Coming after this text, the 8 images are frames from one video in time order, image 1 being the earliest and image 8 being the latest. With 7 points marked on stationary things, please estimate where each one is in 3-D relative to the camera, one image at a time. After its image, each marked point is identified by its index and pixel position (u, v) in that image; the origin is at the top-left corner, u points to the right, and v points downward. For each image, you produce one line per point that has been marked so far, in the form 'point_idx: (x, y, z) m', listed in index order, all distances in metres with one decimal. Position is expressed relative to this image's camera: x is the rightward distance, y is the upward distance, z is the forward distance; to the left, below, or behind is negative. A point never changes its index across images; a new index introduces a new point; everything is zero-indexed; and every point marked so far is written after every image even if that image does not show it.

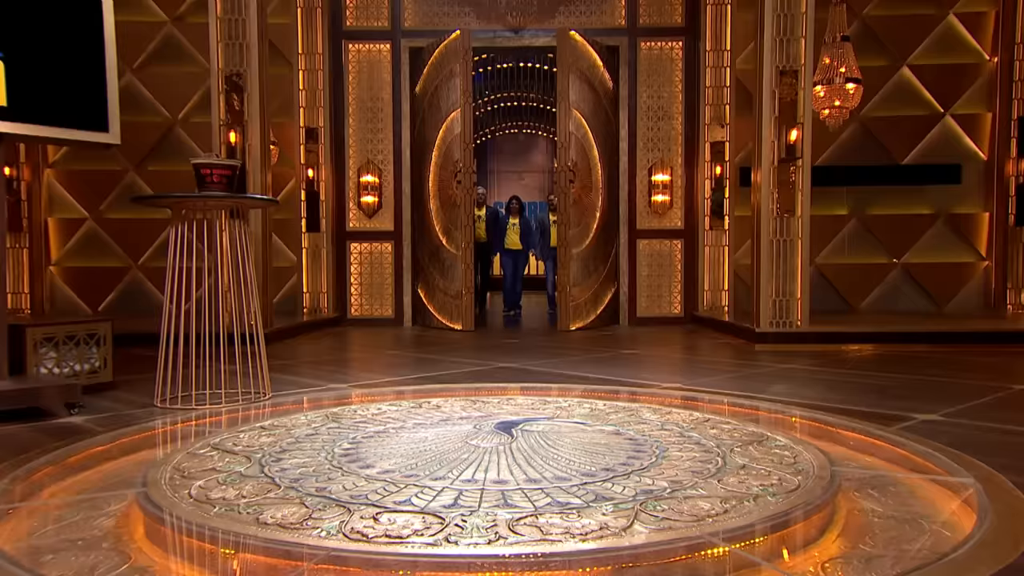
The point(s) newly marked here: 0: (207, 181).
0: (-1.4, +0.4, +3.0) m
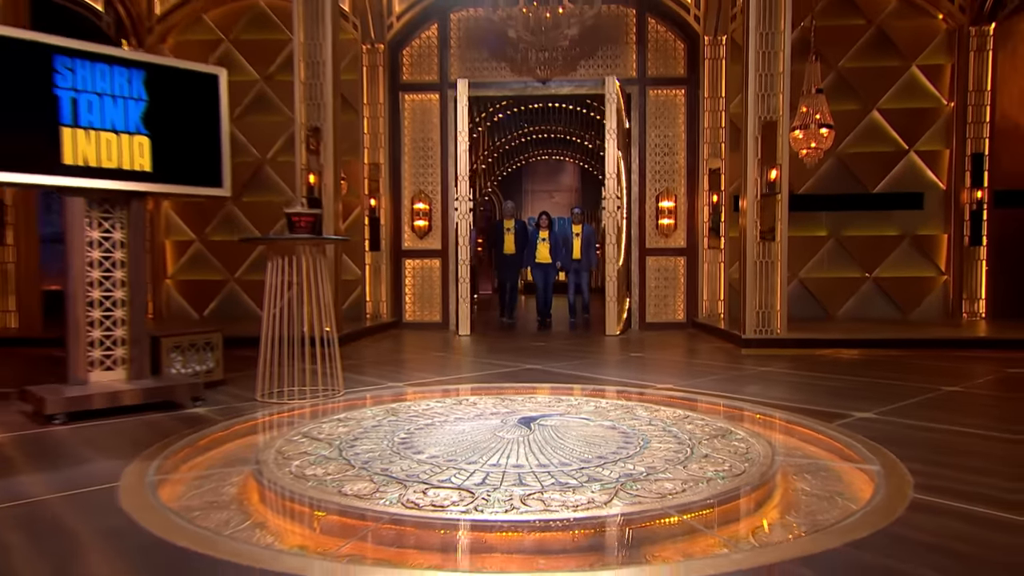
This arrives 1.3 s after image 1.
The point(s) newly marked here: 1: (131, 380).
0: (-1.3, +0.3, +3.8) m
1: (-2.0, -0.5, +3.4) m
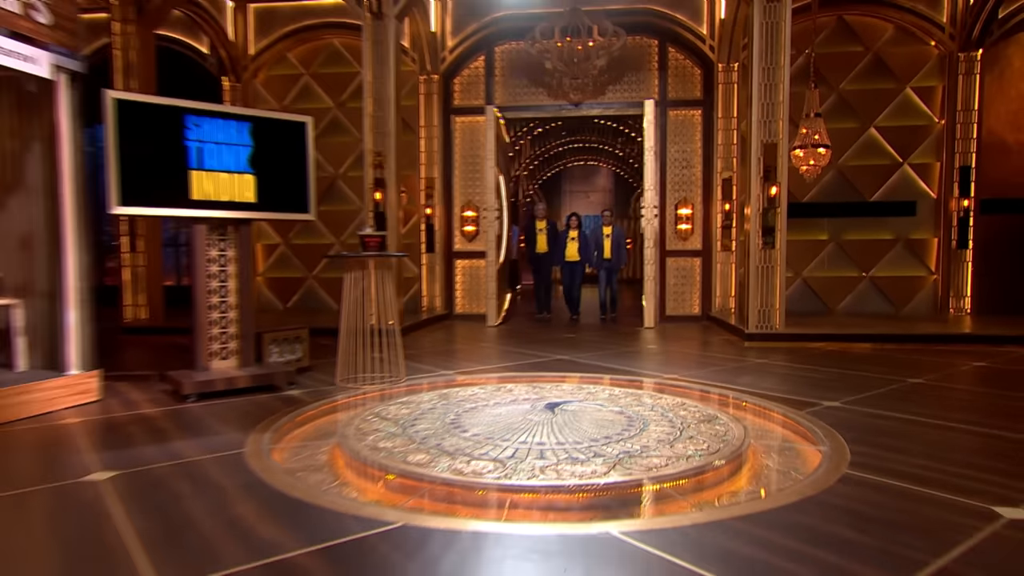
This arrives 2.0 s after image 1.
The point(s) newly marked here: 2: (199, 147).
0: (-1.0, +0.3, +4.6) m
1: (-1.8, -0.6, +4.3) m
2: (-2.0, +0.9, +4.0) m
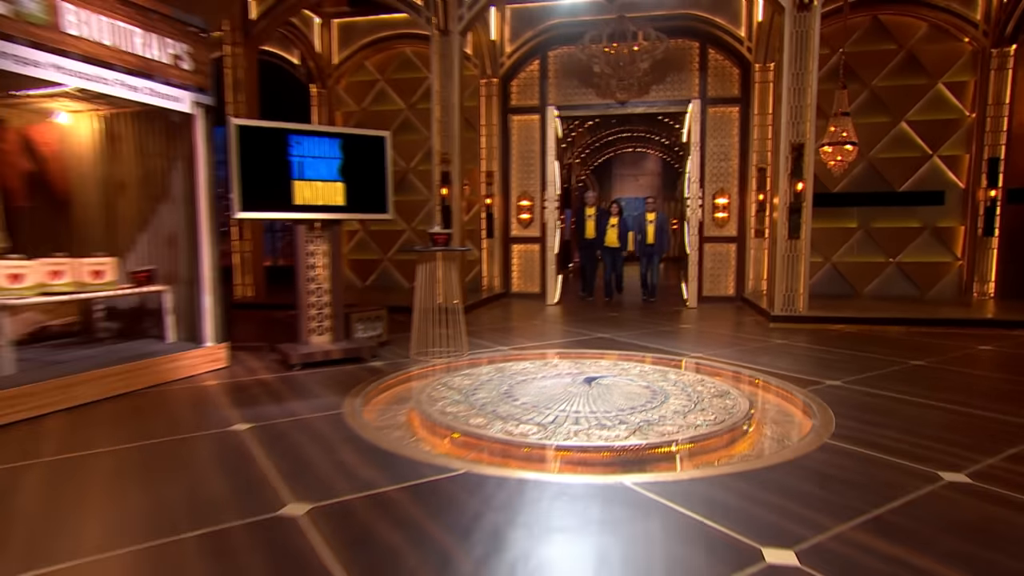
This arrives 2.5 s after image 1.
0: (-0.6, +0.4, +5.4) m
1: (-1.5, -0.5, +5.2) m
2: (-1.6, +1.0, +4.8) m
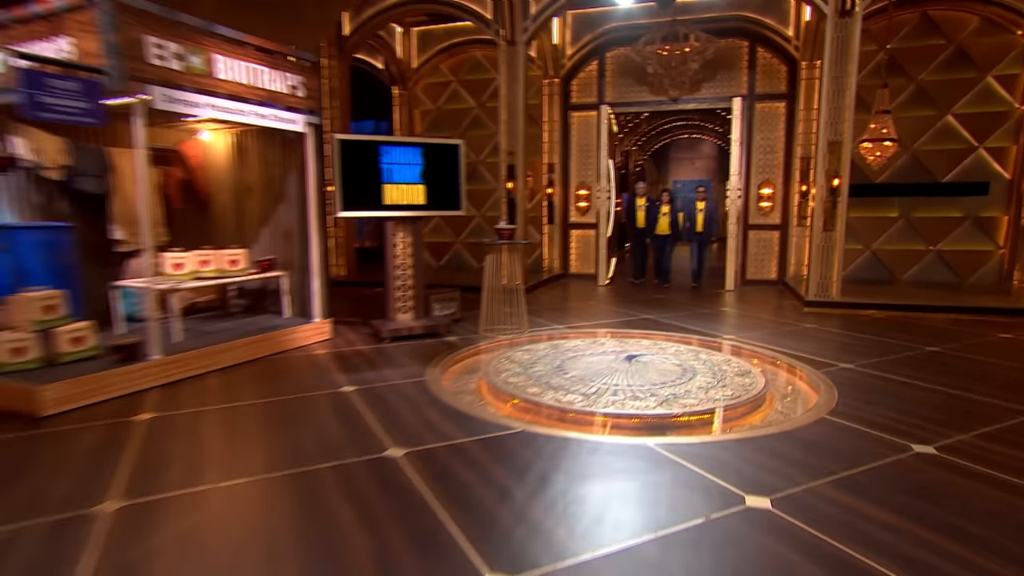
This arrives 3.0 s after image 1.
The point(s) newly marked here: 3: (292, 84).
0: (-0.1, +0.5, +6.2) m
1: (-0.9, -0.3, +6.2) m
2: (-1.1, +1.1, +5.8) m
3: (-1.8, +1.7, +5.2) m
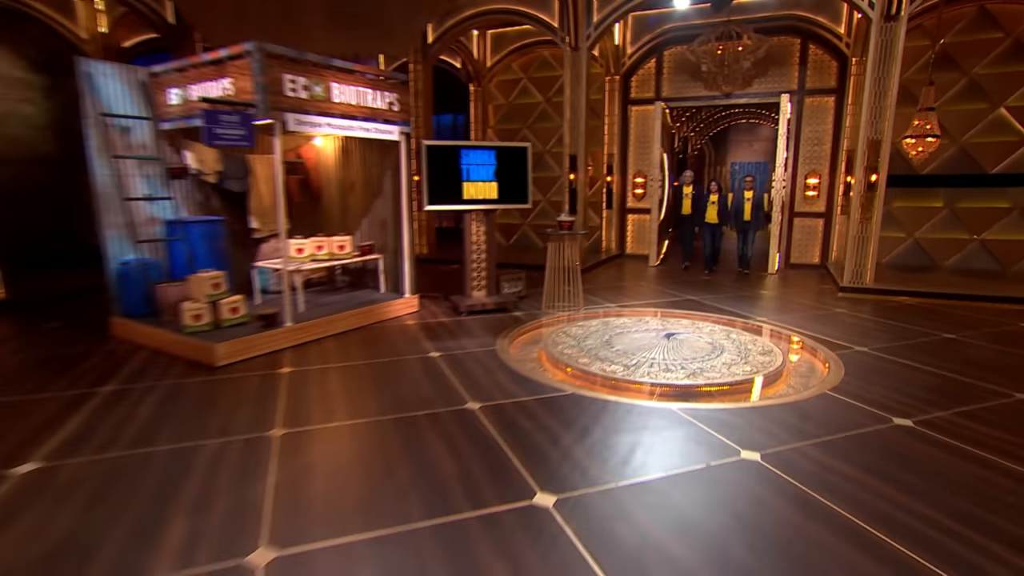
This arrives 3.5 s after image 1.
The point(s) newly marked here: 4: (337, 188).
0: (+0.6, +0.7, +7.2) m
1: (-0.3, -0.1, +7.3) m
2: (-0.5, +1.3, +6.8) m
3: (-1.2, +1.9, +6.3) m
4: (-2.0, +1.1, +7.1) m
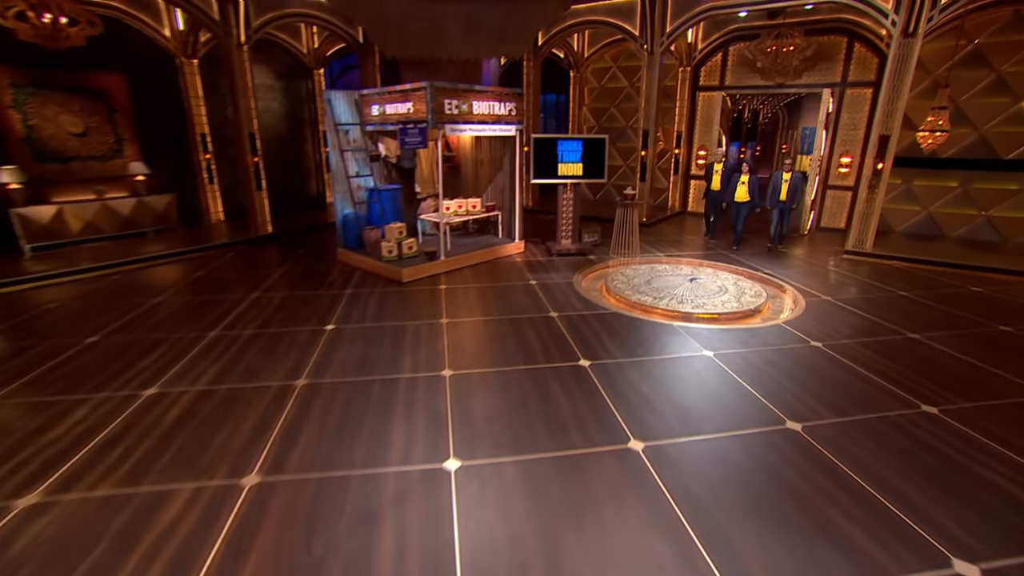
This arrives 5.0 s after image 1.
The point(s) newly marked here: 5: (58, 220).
0: (+1.8, +1.5, +9.8) m
1: (+1.0, +0.7, +10.2) m
2: (+0.7, +2.1, +9.6) m
3: (0.0, +2.6, +9.1) m
4: (-0.7, +2.0, +10.1) m
5: (-6.3, +0.9, +8.8) m
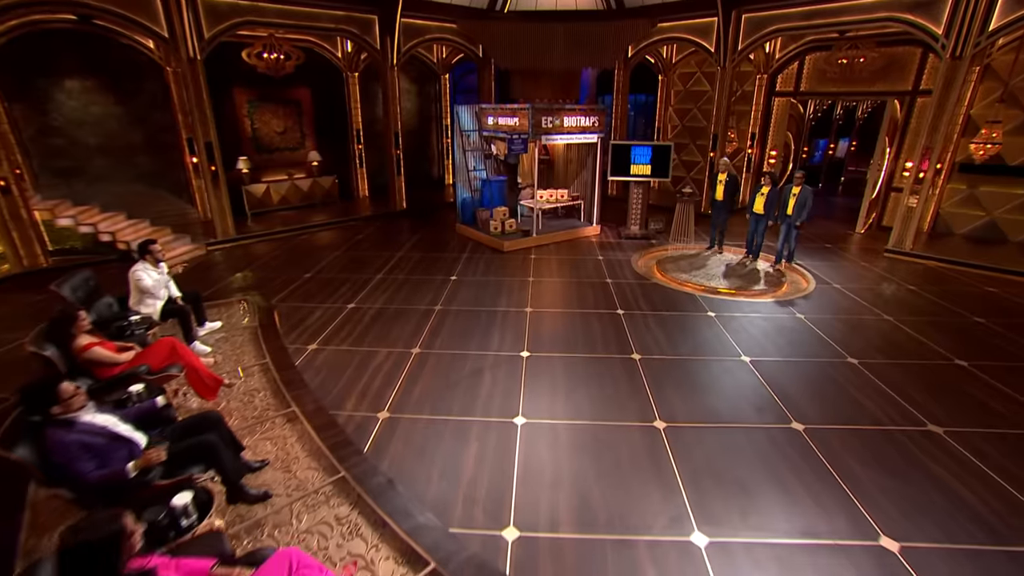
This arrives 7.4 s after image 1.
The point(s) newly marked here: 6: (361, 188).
0: (+3.4, +1.9, +12.0) m
1: (+2.6, +1.2, +12.5) m
2: (+2.3, +2.5, +11.9) m
3: (+1.5, +3.1, +11.6) m
4: (+1.0, +2.6, +12.6) m
5: (-4.8, +1.8, +12.3) m
6: (-3.4, +2.3, +14.5) m
